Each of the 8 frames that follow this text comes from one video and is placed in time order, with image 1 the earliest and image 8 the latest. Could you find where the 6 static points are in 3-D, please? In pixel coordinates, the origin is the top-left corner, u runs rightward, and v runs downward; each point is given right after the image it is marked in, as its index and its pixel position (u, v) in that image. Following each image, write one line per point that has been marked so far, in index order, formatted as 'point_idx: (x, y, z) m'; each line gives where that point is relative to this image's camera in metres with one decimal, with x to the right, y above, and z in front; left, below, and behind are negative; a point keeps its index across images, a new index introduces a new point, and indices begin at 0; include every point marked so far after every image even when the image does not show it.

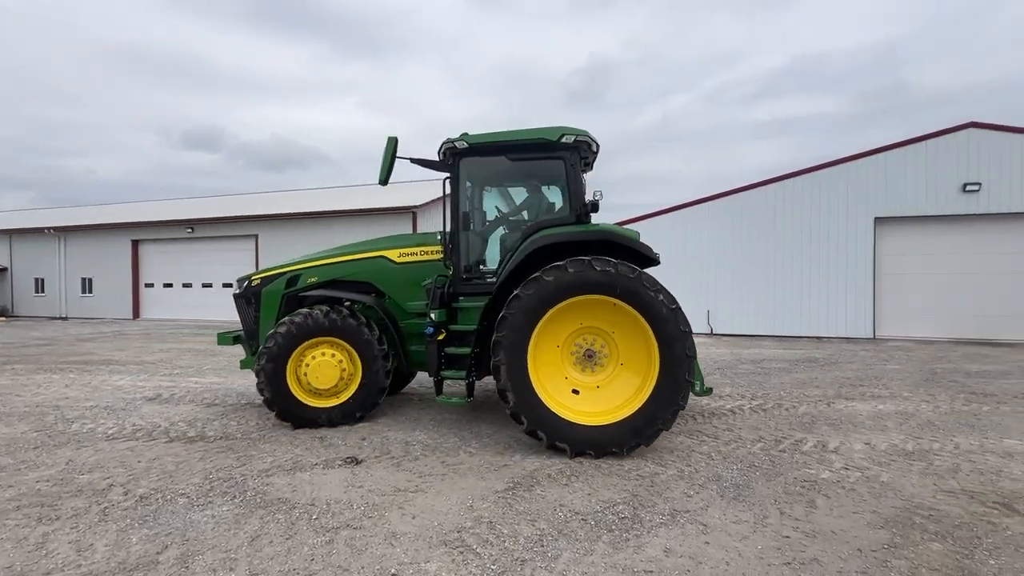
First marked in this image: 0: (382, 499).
0: (-1.0, -1.6, +3.5) m
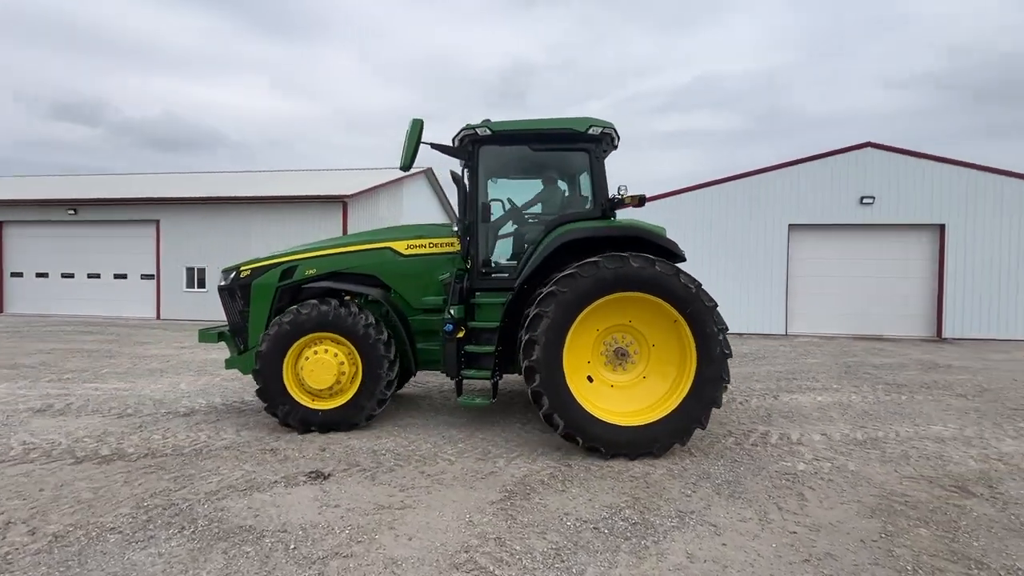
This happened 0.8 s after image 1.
0: (-0.9, -1.5, +3.1) m
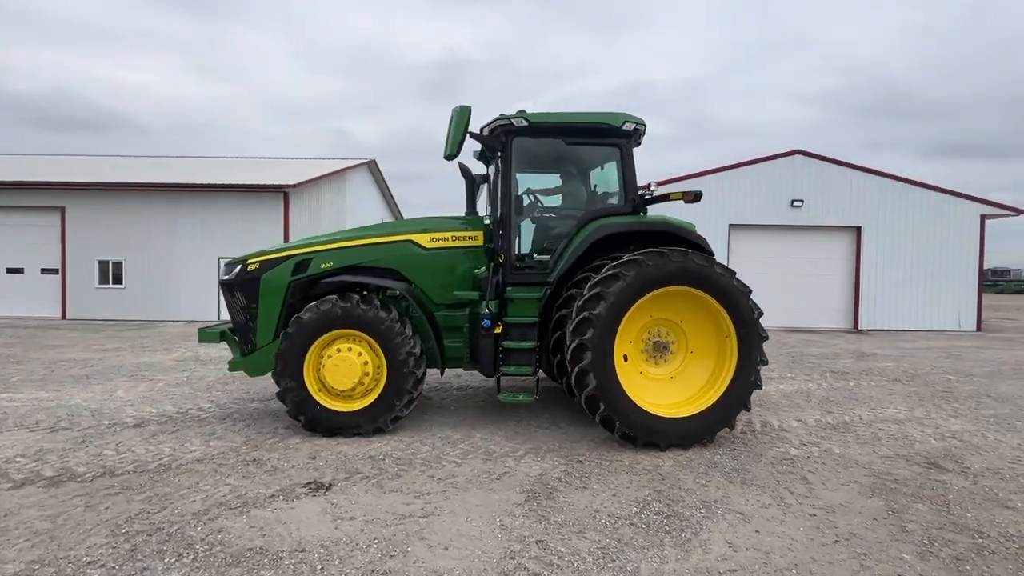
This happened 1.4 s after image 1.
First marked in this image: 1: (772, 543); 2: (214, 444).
0: (-0.7, -1.5, +2.9) m
1: (+1.5, -1.5, +2.8) m
2: (-2.7, -1.4, +4.3) m
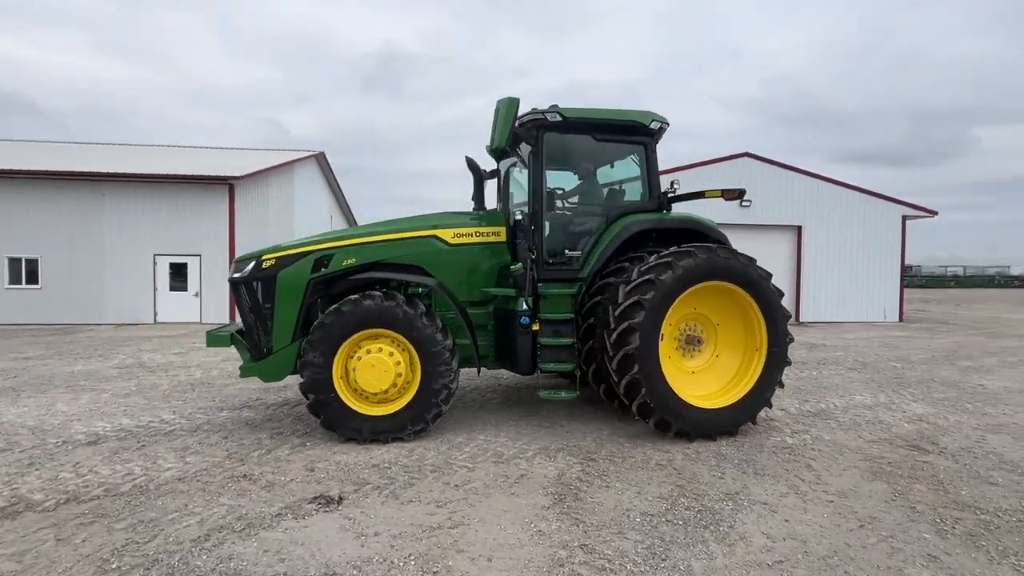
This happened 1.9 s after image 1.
0: (-0.5, -1.4, +2.7) m
1: (+1.8, -1.5, +2.9) m
2: (-2.6, -1.4, +3.9) m
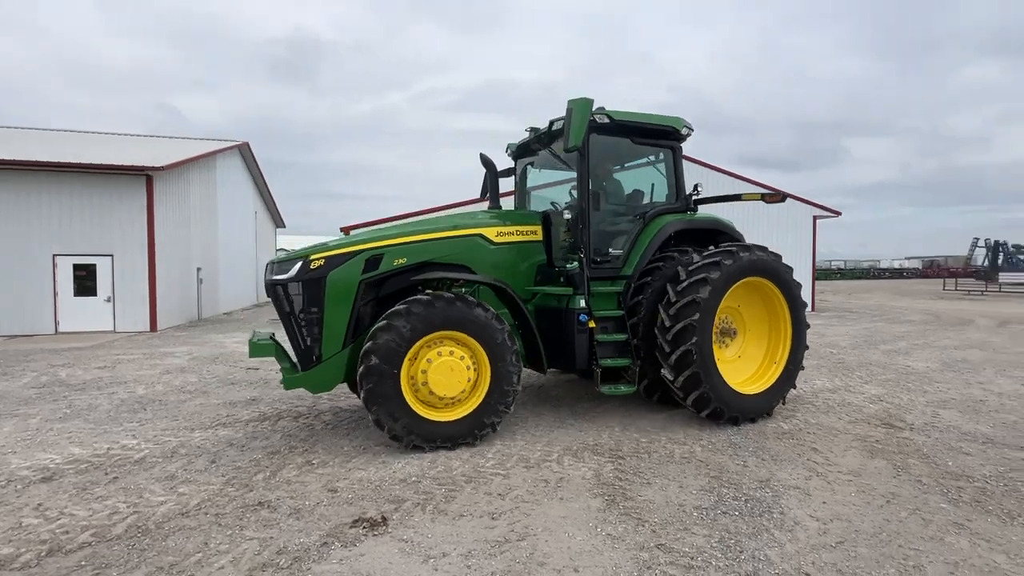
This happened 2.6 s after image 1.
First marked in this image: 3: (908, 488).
0: (-0.1, -1.5, +2.6) m
1: (+2.1, -1.4, +3.1) m
2: (-2.3, -1.4, +3.4) m
3: (+2.8, -1.4, +3.4) m
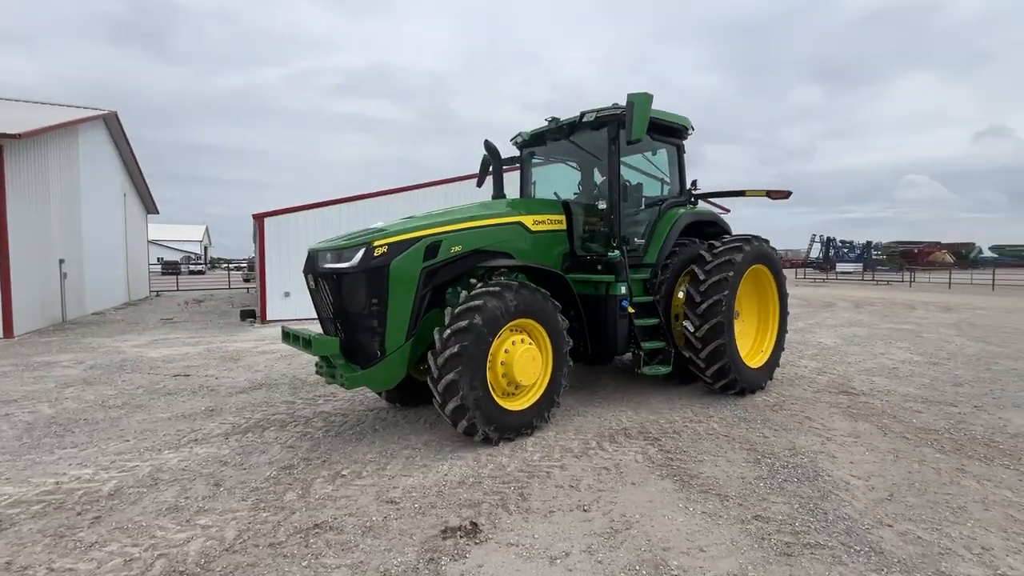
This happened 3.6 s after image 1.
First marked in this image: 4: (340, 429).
0: (+0.6, -1.4, +2.5) m
1: (+2.6, -1.3, +3.5) m
2: (-1.8, -1.4, +2.8) m
3: (+3.2, -1.3, +4.0) m
4: (-1.6, -1.3, +4.4) m
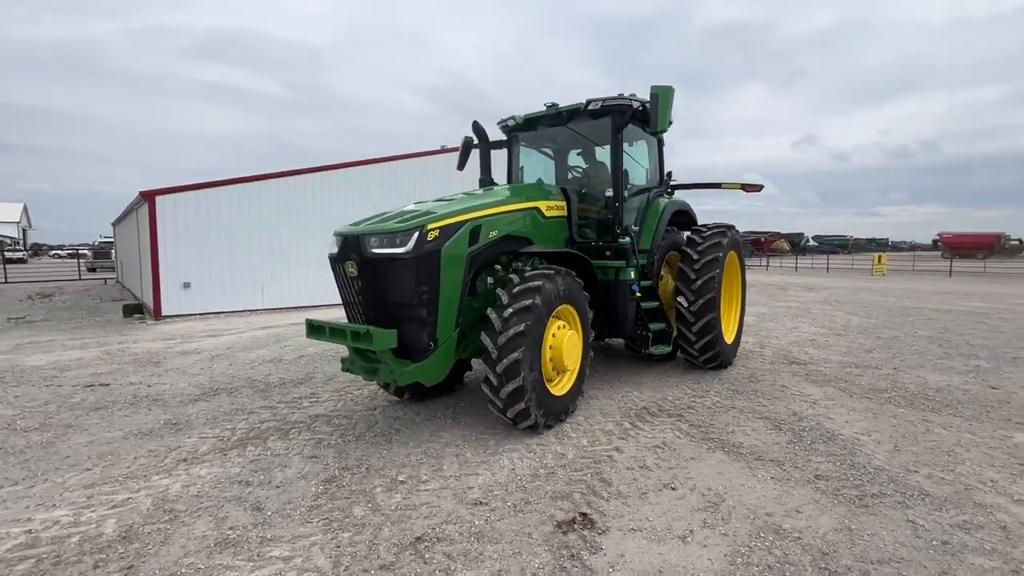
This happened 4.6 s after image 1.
0: (+1.3, -1.3, +2.6) m
1: (+3.0, -1.2, +4.1) m
2: (-1.1, -1.3, +2.4) m
3: (+3.5, -1.1, +4.7) m
4: (-1.3, -1.2, +4.0) m
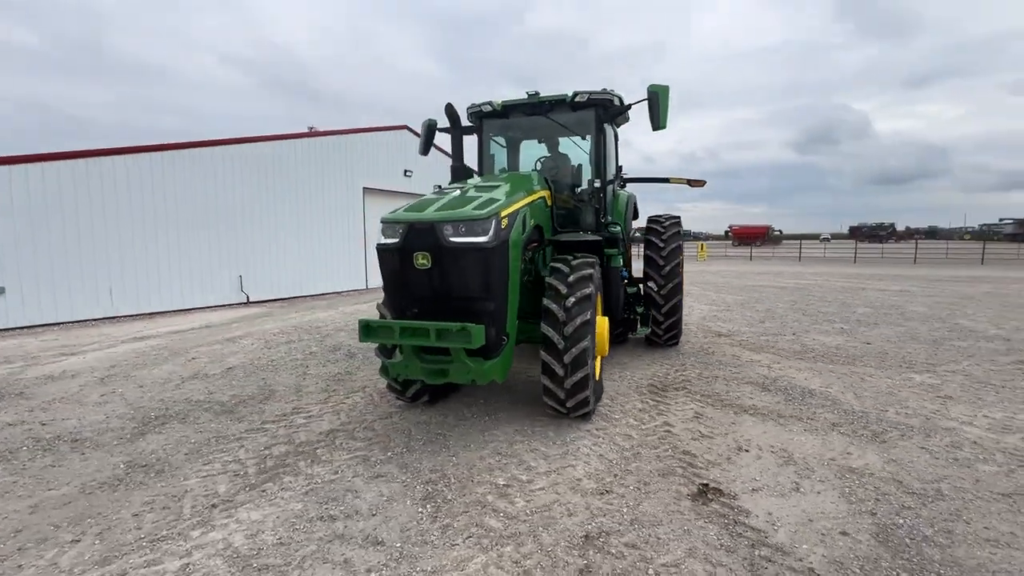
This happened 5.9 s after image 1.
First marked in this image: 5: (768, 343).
0: (+2.0, -1.2, +3.1) m
1: (+3.2, -1.0, +5.0) m
2: (-0.2, -1.3, +2.1) m
3: (+3.5, -0.9, +5.7) m
4: (-0.8, -1.2, +3.6) m
5: (+3.5, -0.8, +6.7) m
